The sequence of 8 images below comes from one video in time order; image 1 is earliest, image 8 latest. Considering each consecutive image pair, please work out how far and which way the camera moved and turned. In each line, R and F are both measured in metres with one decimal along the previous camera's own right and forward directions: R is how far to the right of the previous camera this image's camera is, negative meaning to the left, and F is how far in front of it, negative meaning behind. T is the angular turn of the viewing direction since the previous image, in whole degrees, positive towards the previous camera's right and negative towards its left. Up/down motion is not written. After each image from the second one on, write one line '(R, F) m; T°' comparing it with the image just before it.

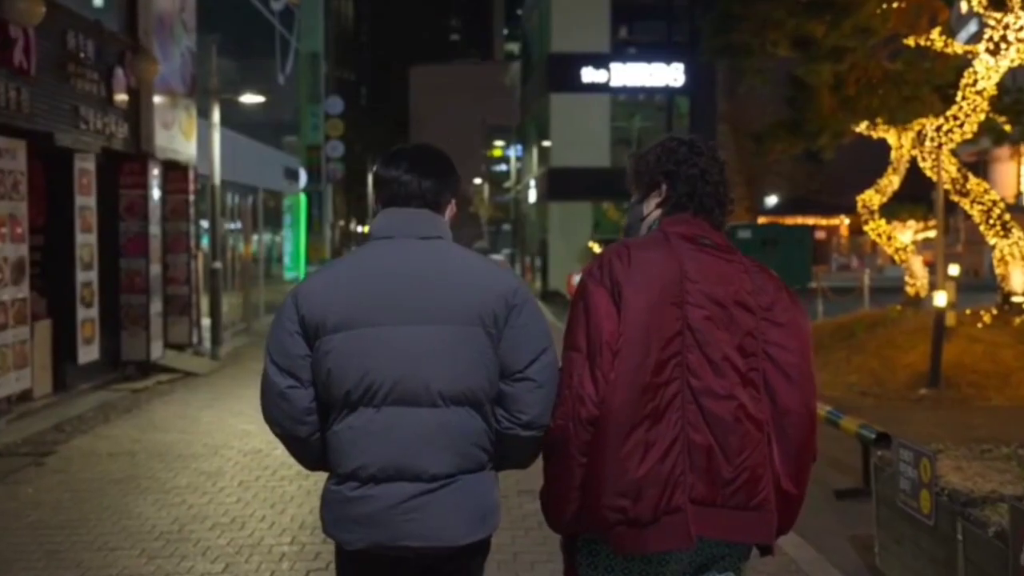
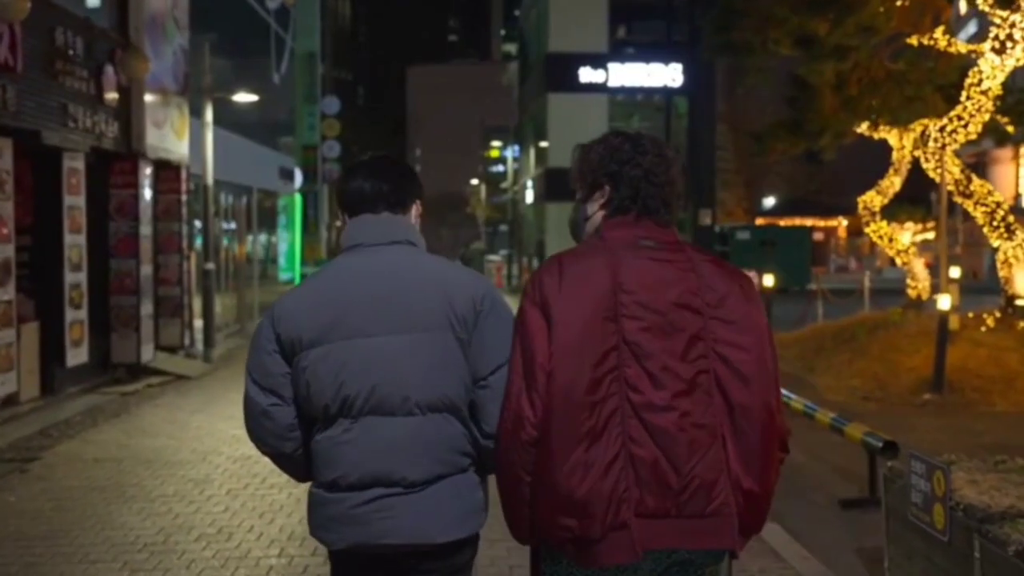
(0.0, +0.2) m; 0°
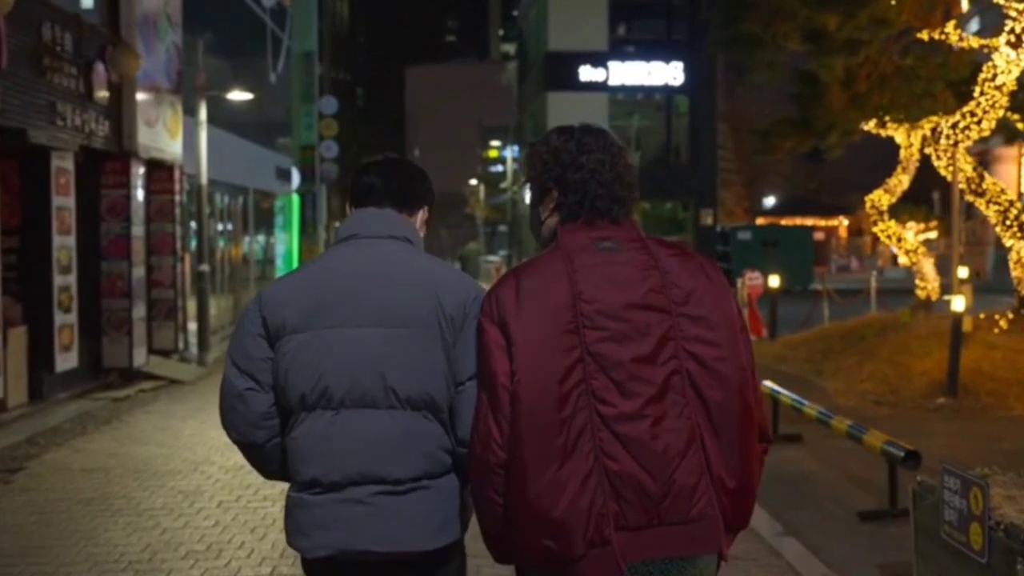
(0.0, +0.4) m; 0°
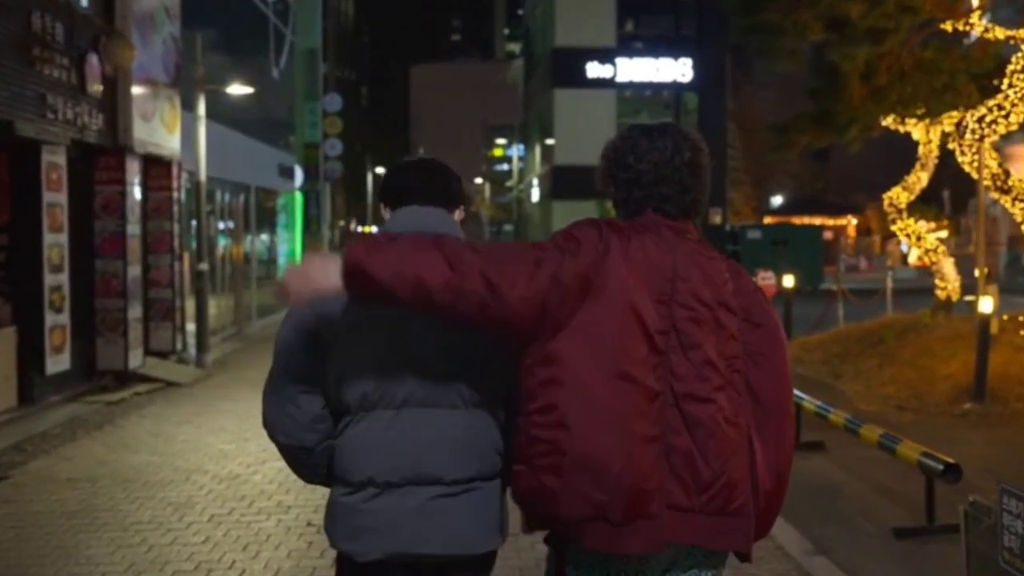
(0.0, +0.5) m; 0°
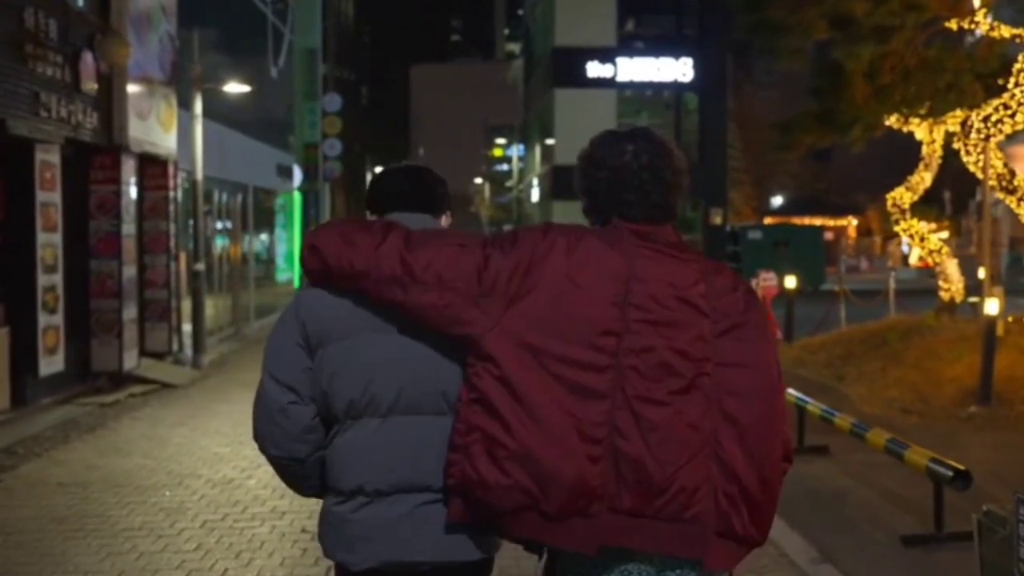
(0.0, +0.2) m; 0°
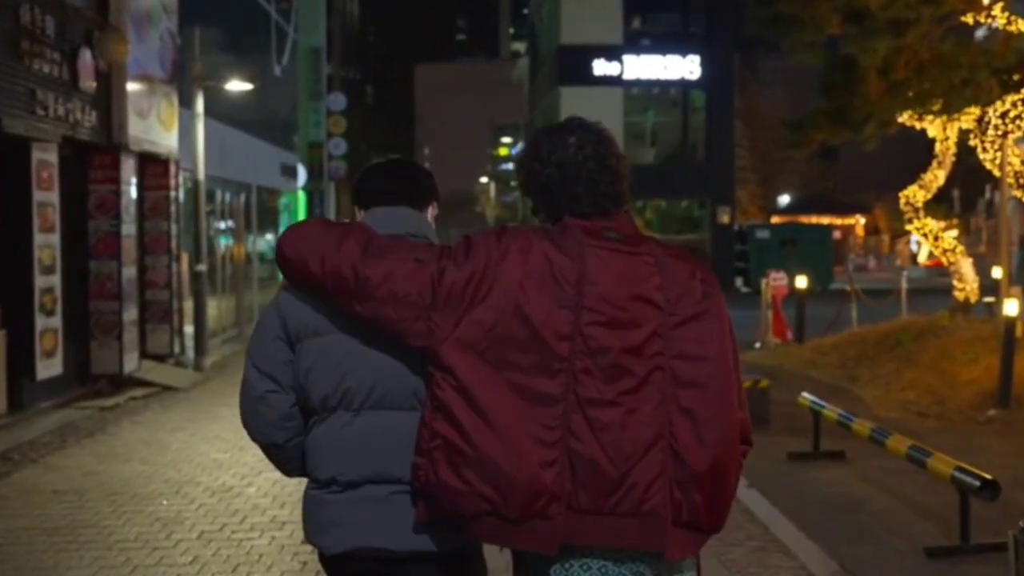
(0.0, +0.3) m; 0°
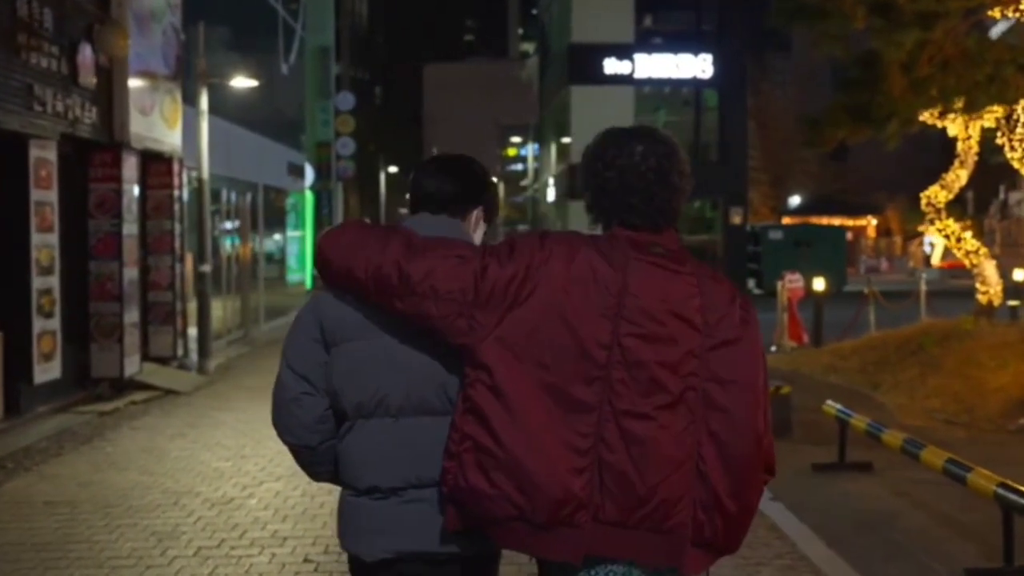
(0.0, +0.4) m; 0°
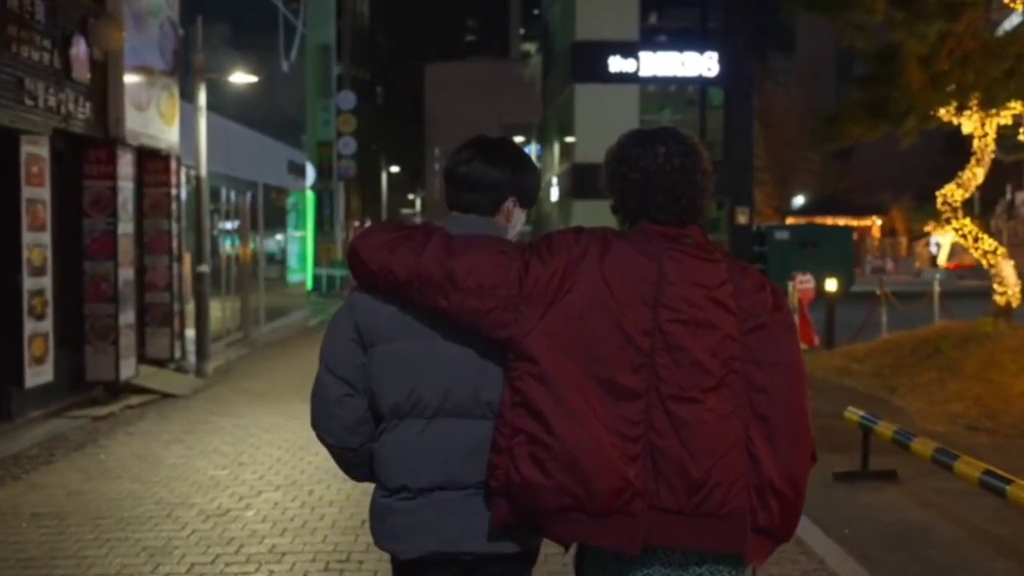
(-0.1, +0.4) m; 0°
